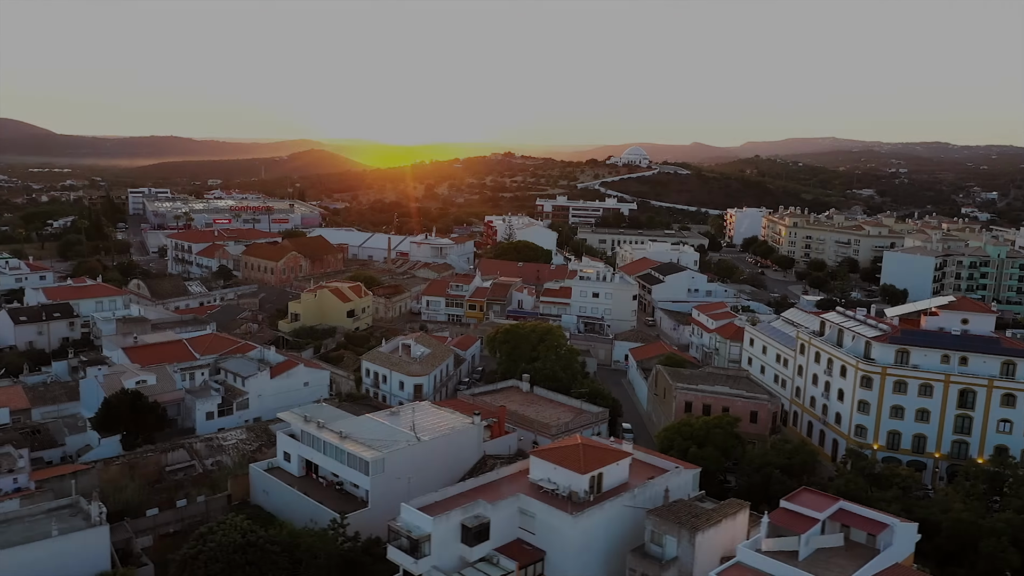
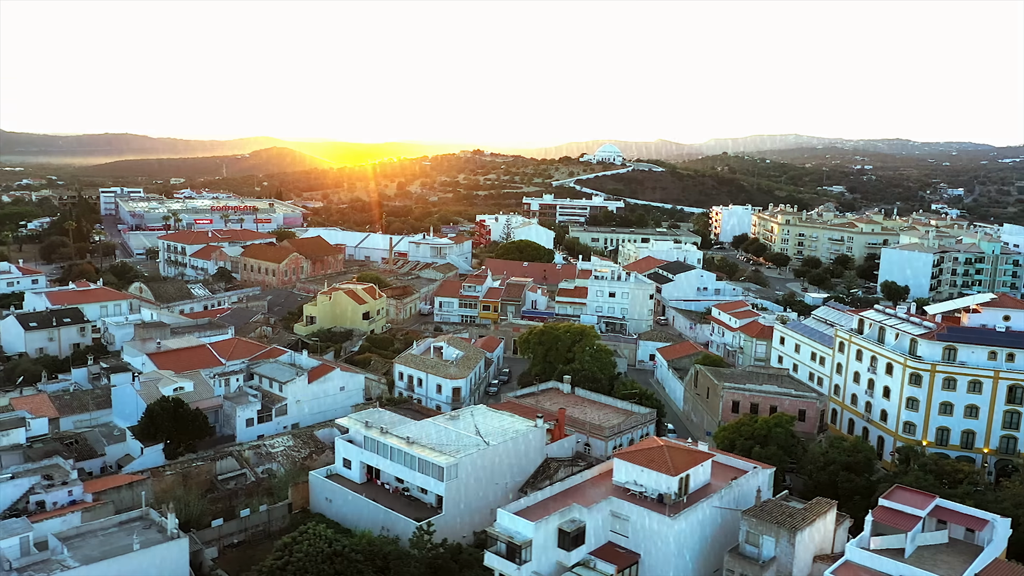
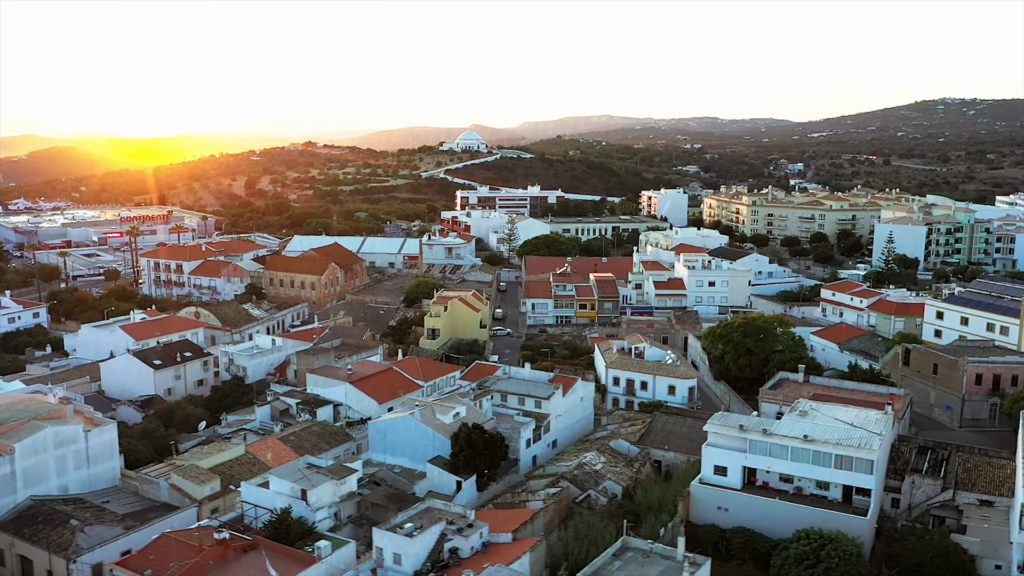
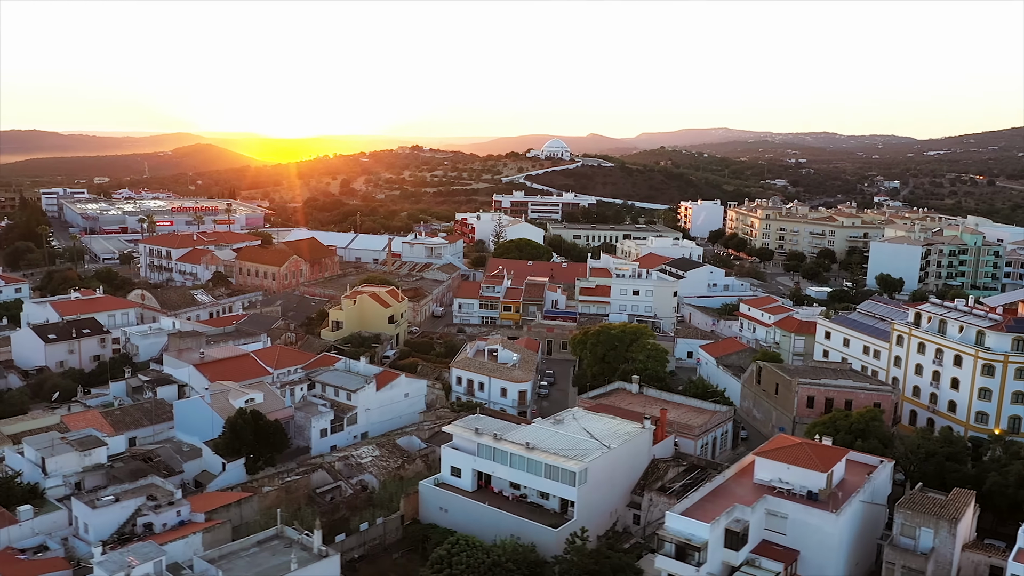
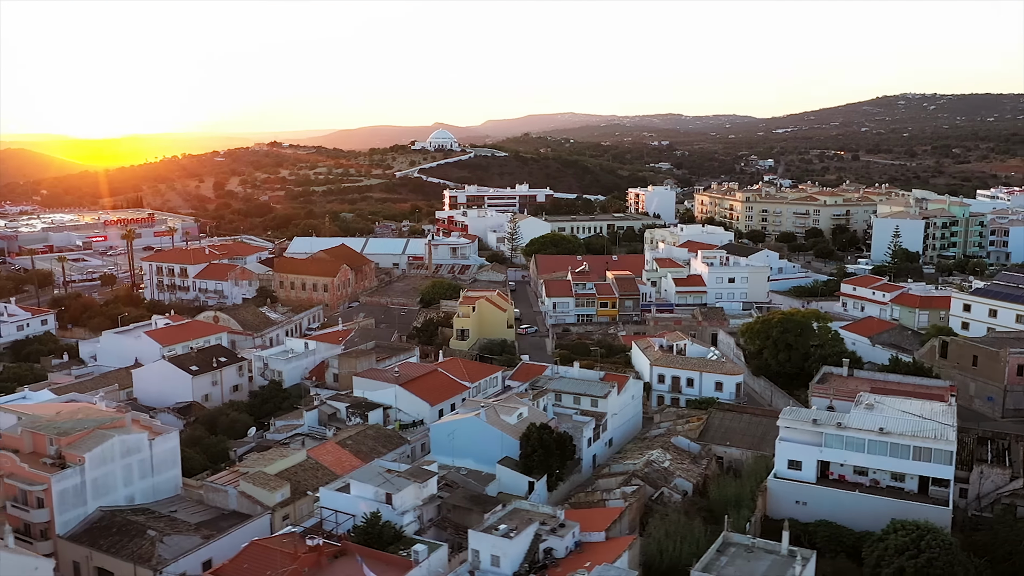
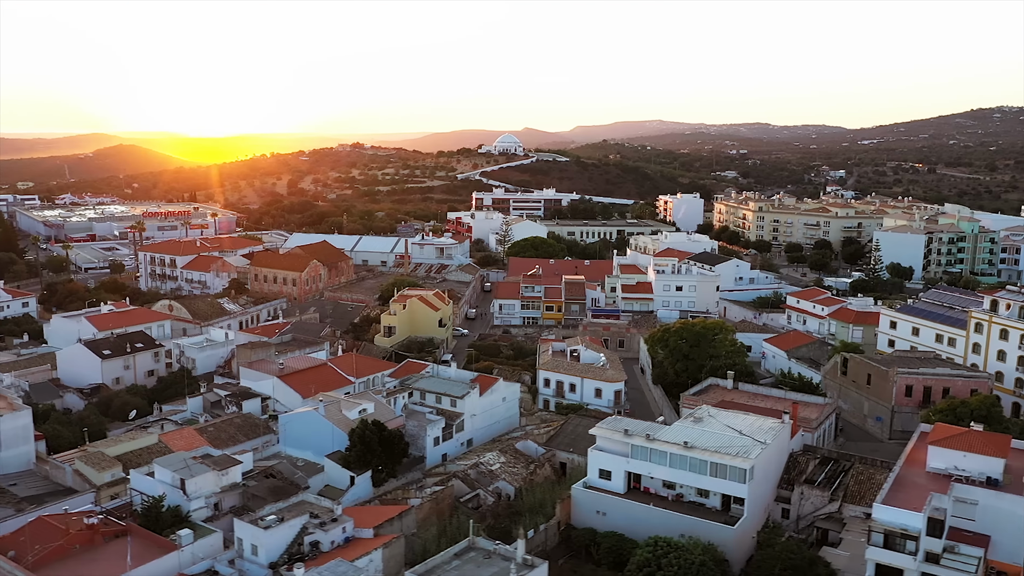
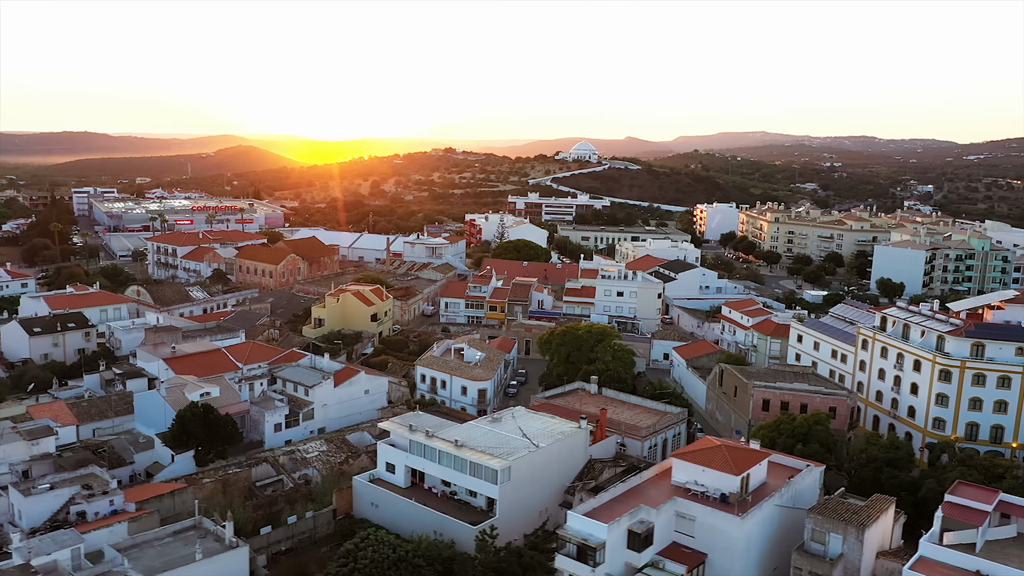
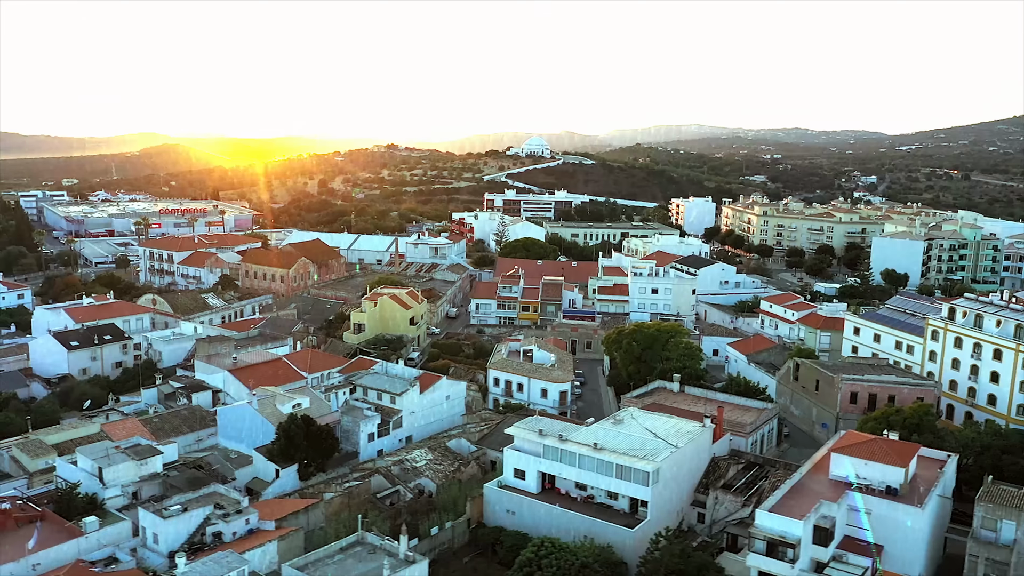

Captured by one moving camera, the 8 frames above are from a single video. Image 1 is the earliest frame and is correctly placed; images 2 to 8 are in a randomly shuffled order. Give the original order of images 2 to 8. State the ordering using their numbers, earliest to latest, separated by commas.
2, 7, 4, 8, 6, 3, 5
